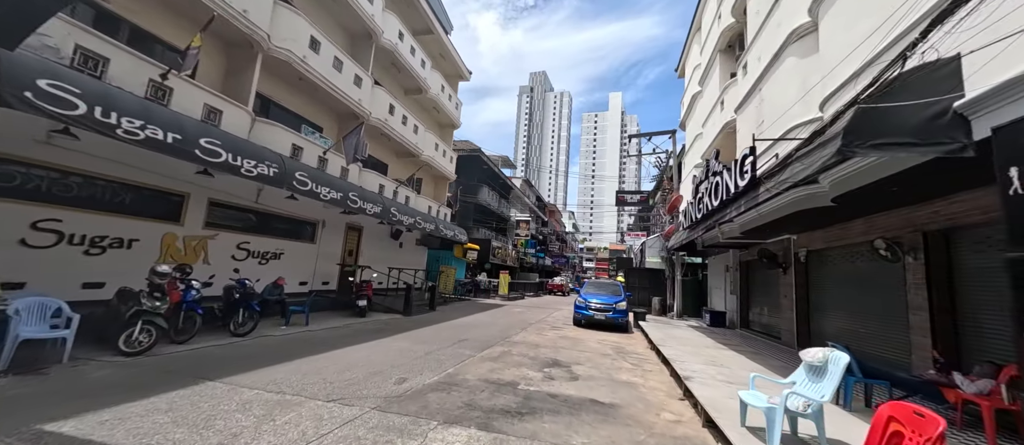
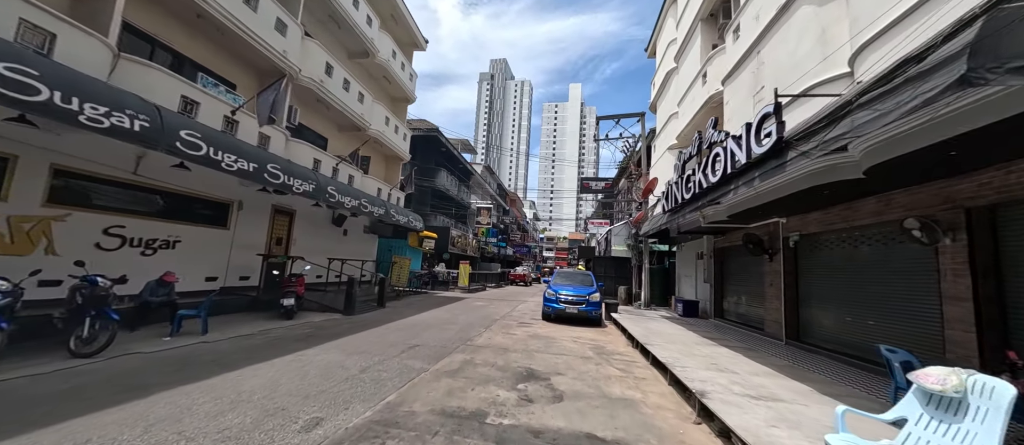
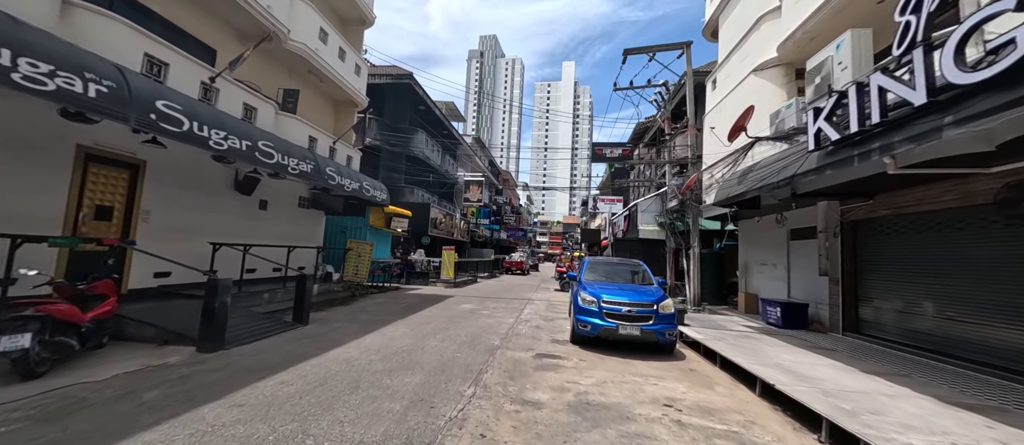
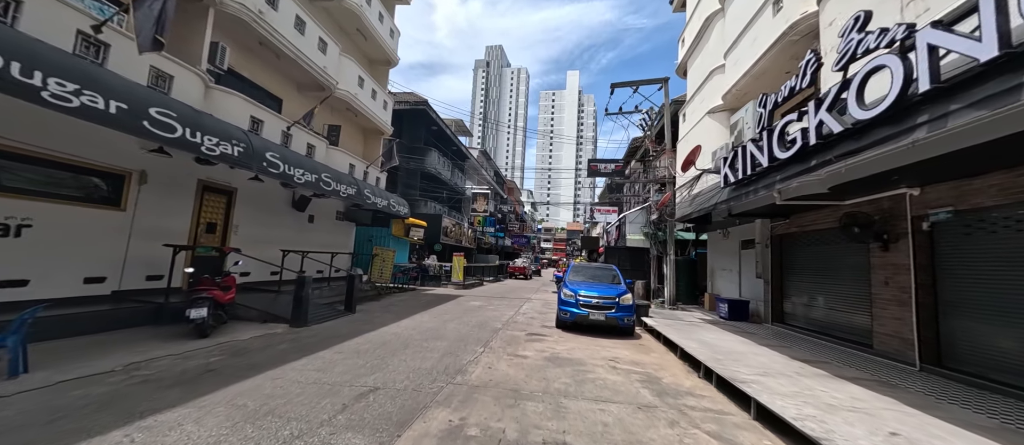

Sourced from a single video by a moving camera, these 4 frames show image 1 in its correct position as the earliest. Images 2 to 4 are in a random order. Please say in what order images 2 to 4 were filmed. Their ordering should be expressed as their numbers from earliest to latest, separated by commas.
2, 4, 3
